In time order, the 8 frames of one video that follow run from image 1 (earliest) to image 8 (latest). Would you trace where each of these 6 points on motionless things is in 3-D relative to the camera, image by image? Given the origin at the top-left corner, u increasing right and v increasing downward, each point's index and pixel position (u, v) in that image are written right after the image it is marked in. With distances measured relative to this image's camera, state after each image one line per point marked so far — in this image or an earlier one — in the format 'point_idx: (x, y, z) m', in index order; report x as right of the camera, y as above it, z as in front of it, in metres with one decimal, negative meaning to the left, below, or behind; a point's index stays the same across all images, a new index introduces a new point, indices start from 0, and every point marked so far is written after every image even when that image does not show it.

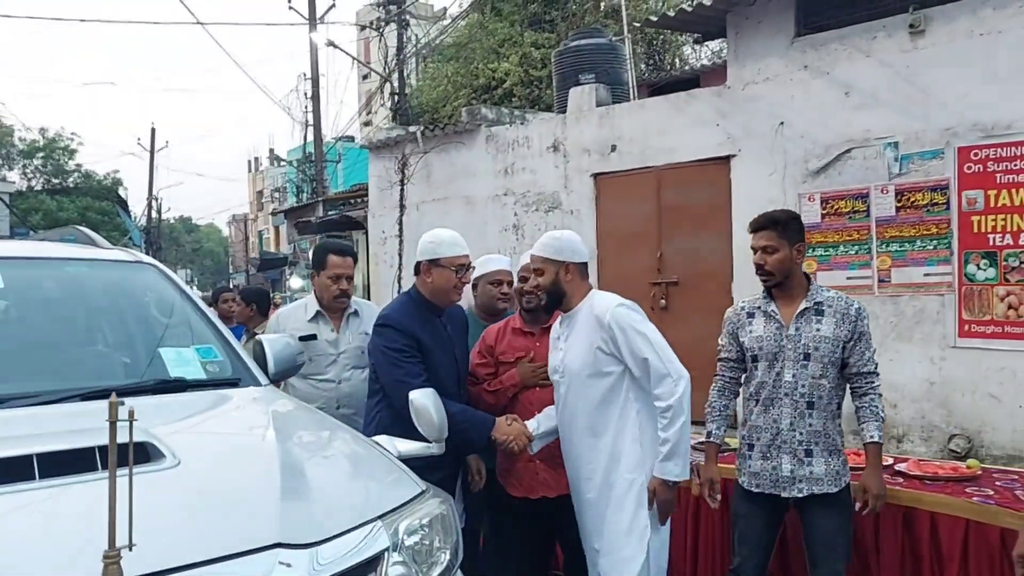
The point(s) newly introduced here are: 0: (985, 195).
0: (+3.1, +0.6, +5.6) m
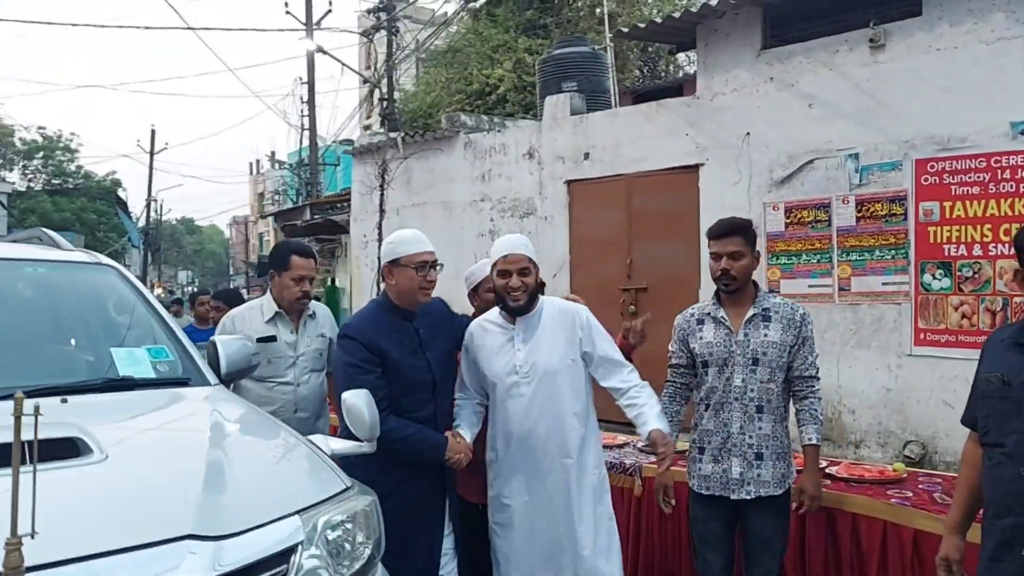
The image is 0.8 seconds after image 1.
0: (+2.9, +0.5, +5.7) m
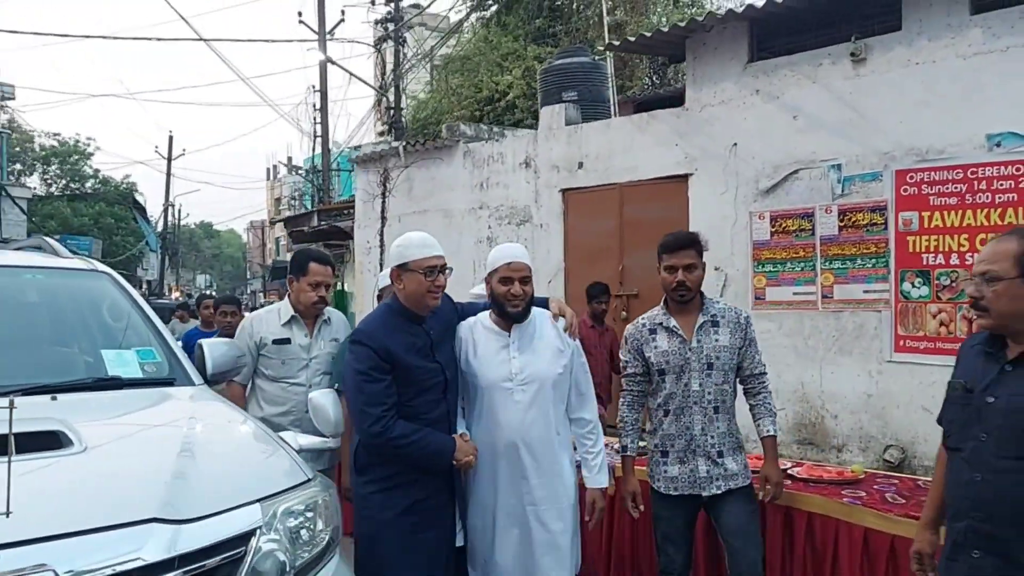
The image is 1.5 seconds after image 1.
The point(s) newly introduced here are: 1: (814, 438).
0: (+2.8, +0.5, +5.9) m
1: (+2.3, -1.2, +6.5) m
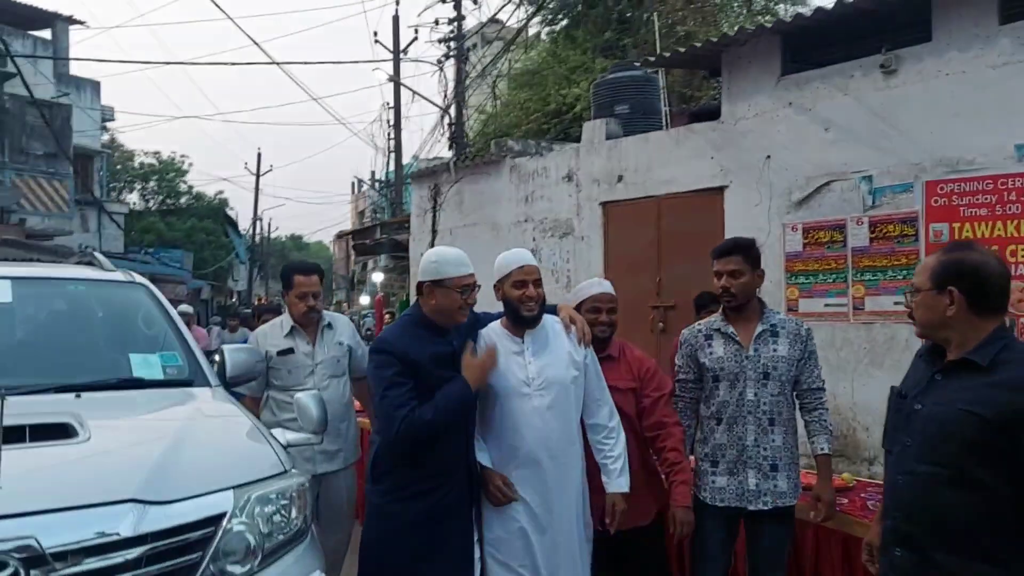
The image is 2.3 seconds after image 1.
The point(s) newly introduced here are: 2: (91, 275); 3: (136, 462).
0: (+3.0, +0.4, +5.8) m
1: (+2.6, -1.2, +6.5) m
2: (-2.0, +0.1, +4.0) m
3: (-1.1, -0.5, +2.5) m
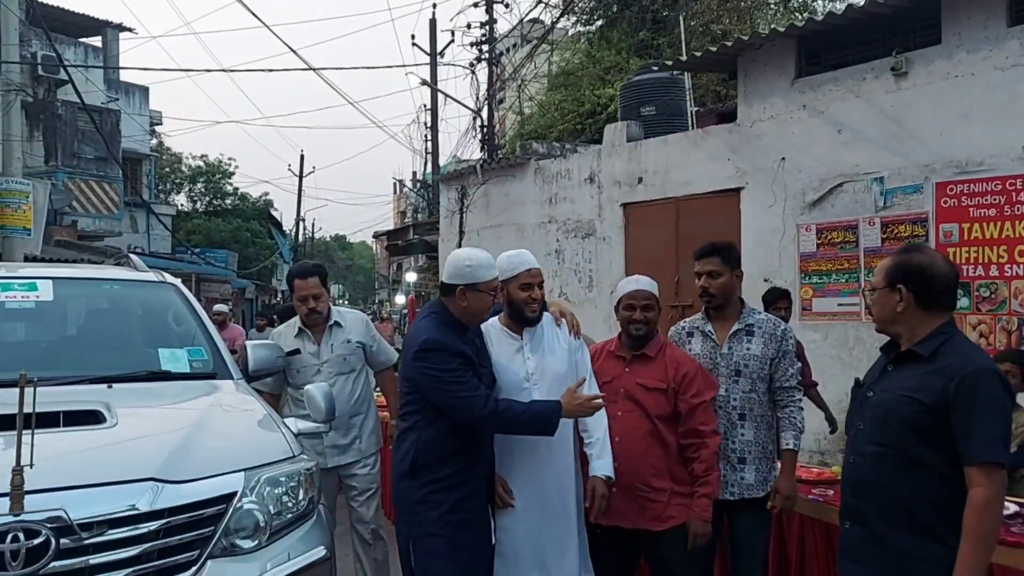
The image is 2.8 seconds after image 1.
0: (+3.1, +0.4, +5.9) m
1: (+2.7, -1.2, +6.6) m
2: (-1.9, +0.1, +4.3) m
3: (-1.2, -0.5, +2.8) m
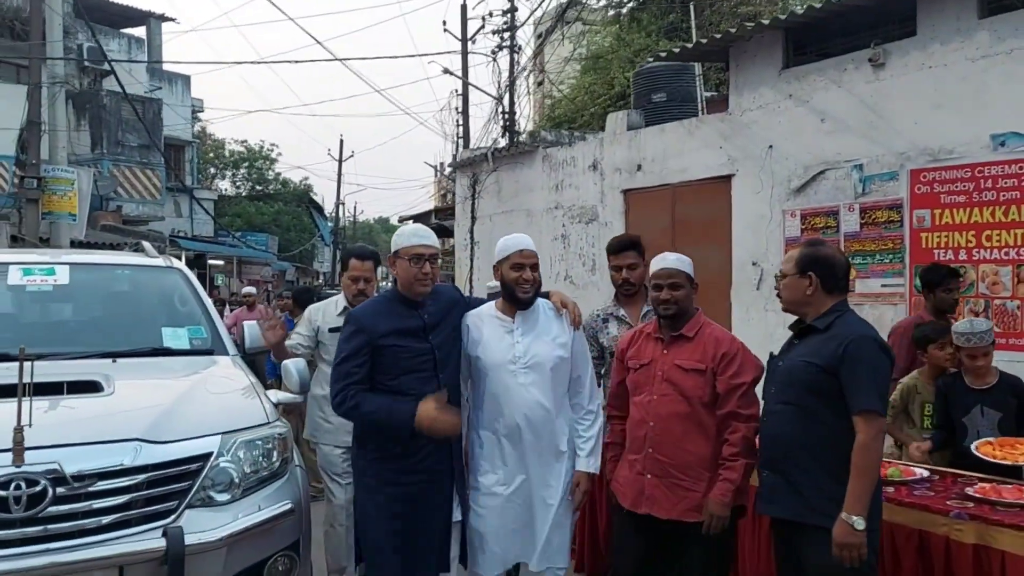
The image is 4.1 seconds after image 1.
0: (+3.0, +0.5, +6.1) m
1: (+2.6, -1.1, +6.8) m
2: (-2.1, +0.1, +4.8) m
3: (-1.4, -0.5, +3.2) m
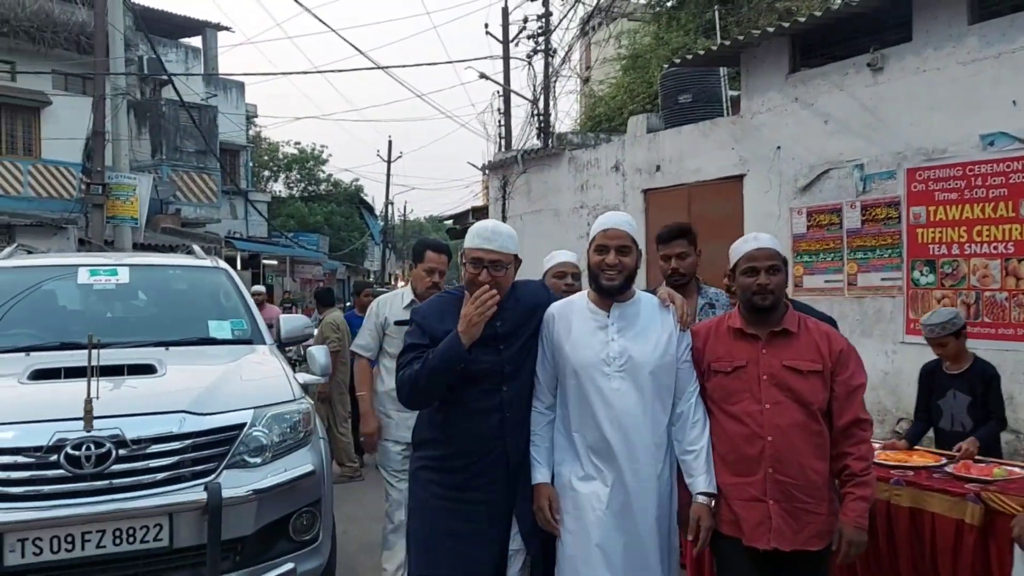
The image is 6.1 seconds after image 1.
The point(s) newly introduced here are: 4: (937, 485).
0: (+3.1, +0.6, +6.4) m
1: (+2.8, -1.1, +7.2) m
2: (-2.1, +0.2, +5.4) m
3: (-1.4, -0.5, +3.8) m
4: (+1.7, -0.8, +3.4) m
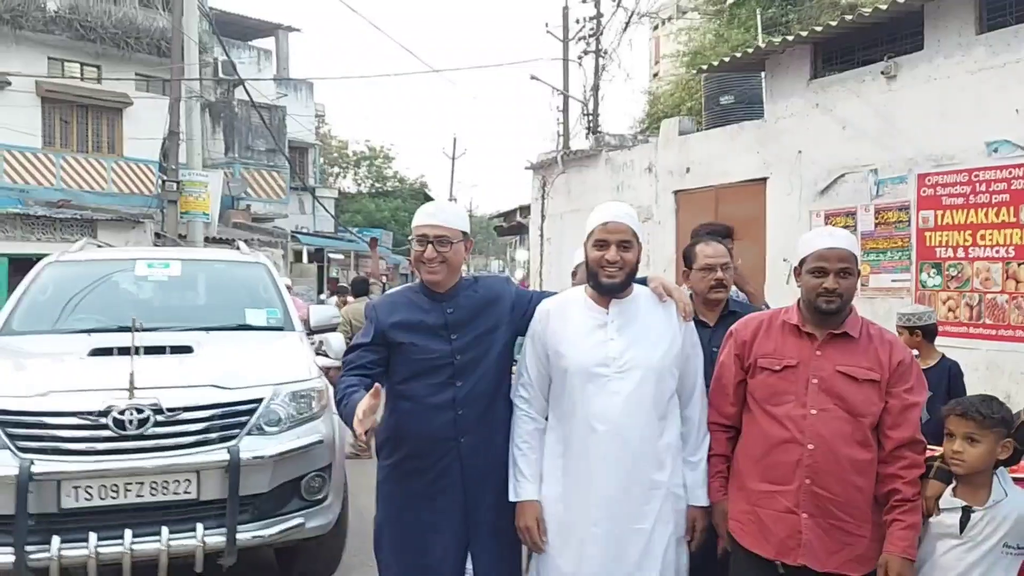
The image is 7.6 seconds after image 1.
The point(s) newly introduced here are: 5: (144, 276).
0: (+3.3, +0.6, +6.6) m
1: (+3.0, -1.1, +7.4) m
2: (-2.0, +0.2, +6.0) m
3: (-1.5, -0.4, +4.4) m
4: (+1.6, -0.8, +3.8) m
5: (-2.4, +0.1, +5.6) m
